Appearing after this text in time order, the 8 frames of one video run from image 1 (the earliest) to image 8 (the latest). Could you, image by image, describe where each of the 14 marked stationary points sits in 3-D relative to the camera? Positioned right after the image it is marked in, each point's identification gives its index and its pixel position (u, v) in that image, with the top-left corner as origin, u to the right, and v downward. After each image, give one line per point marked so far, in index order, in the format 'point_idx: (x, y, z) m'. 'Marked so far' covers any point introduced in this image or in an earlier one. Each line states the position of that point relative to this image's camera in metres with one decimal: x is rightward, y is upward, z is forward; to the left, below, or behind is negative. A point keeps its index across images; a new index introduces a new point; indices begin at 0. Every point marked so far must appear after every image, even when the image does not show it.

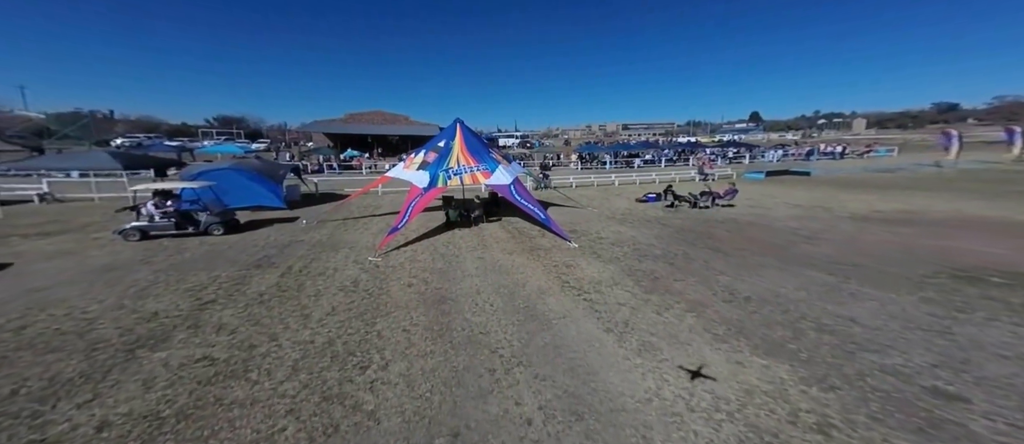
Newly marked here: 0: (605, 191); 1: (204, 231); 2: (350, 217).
0: (+5.4, +1.8, +19.2) m
1: (-8.3, -0.2, +8.9) m
2: (-6.1, +0.2, +12.2) m
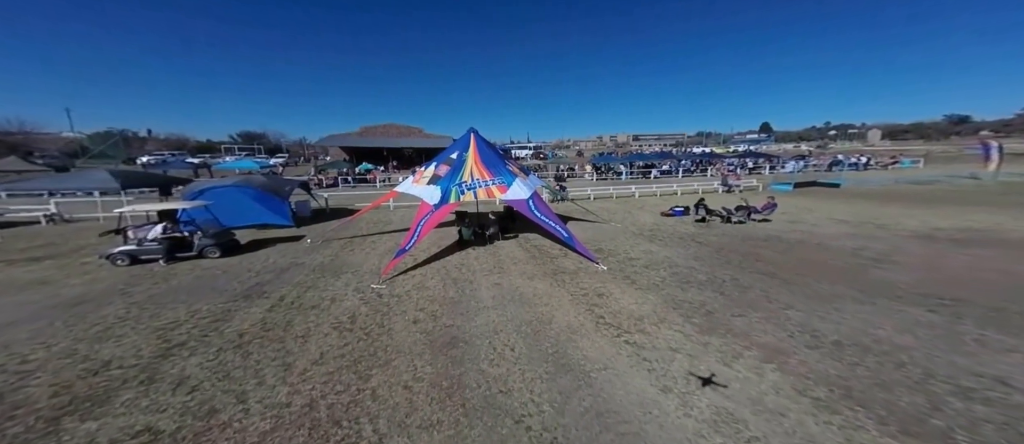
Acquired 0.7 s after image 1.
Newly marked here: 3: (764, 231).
0: (+6.2, +0.9, +18.0) m
1: (-7.8, -0.8, +8.1) m
2: (-5.5, -0.5, +11.3) m
3: (+8.9, -0.4, +11.4) m
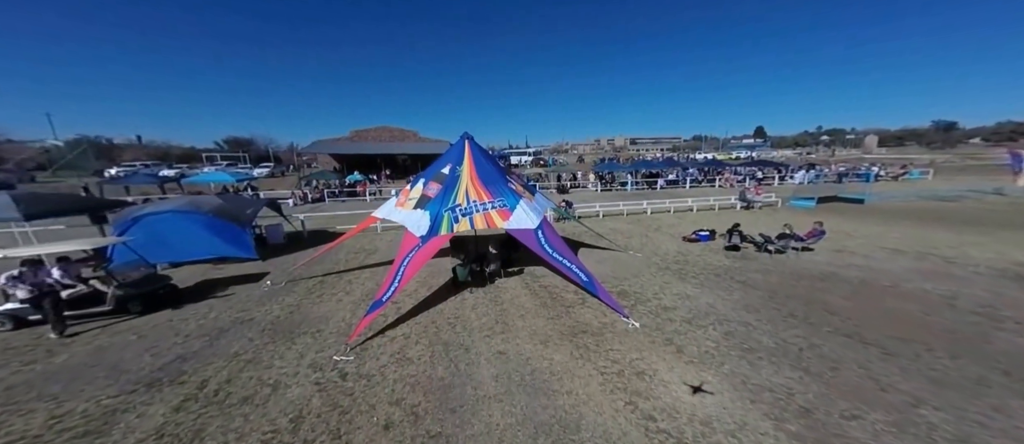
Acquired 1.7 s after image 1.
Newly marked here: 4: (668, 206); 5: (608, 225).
0: (+6.3, -0.2, +16.3) m
1: (-7.7, -1.6, +6.2) m
2: (-5.3, -1.4, +9.4) m
3: (+9.0, -1.3, +9.6) m
4: (+9.2, +1.0, +19.2) m
5: (+4.7, -0.2, +15.8) m
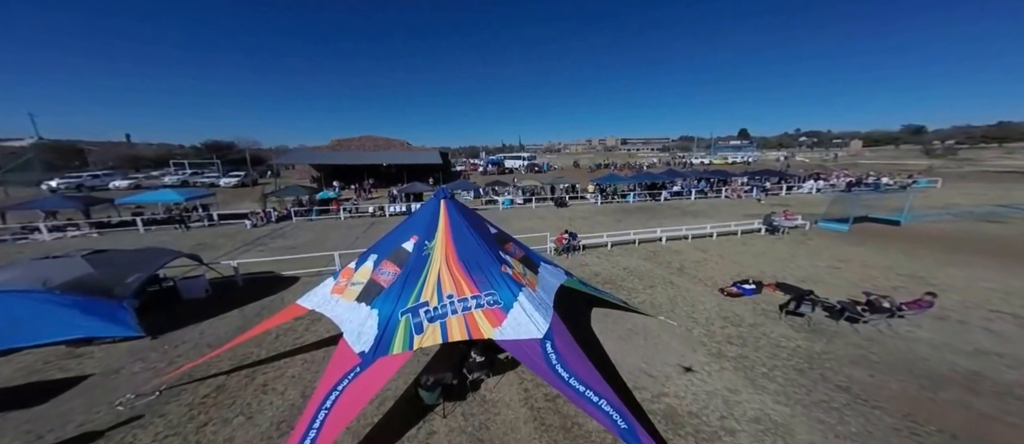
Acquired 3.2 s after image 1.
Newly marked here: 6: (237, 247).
0: (+6.0, -1.6, +13.6) m
1: (-7.8, -3.0, +3.3) m
2: (-5.5, -2.8, +6.5) m
3: (+8.9, -2.7, +7.0) m
4: (+8.9, -0.5, +16.5) m
5: (+4.4, -1.7, +13.1) m
6: (-12.7, -1.1, +15.0) m
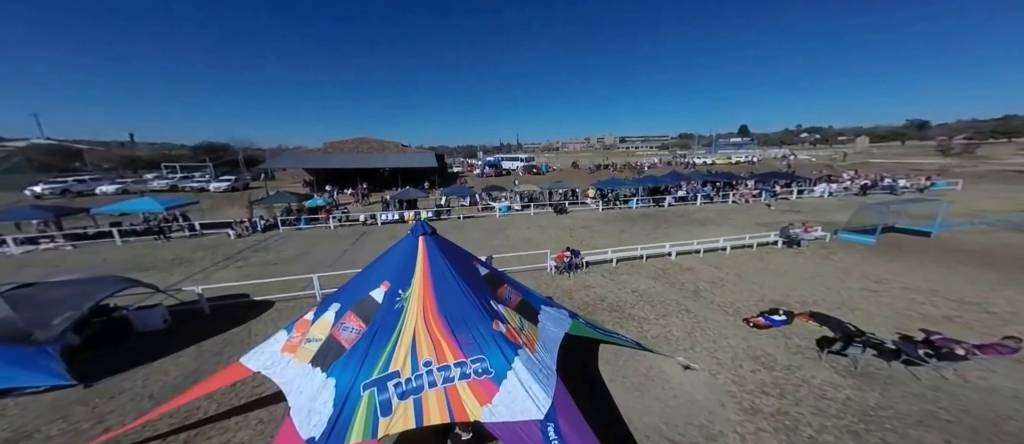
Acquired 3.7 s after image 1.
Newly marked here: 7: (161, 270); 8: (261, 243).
0: (+6.0, -2.3, +12.5) m
1: (-7.9, -3.6, +2.3) m
2: (-5.6, -3.4, +5.5) m
3: (+8.8, -3.4, +5.9) m
4: (+8.8, -1.1, +15.4) m
5: (+4.4, -2.3, +12.0) m
6: (-12.8, -1.6, +14.0) m
7: (-13.8, -1.8, +12.8) m
8: (-13.0, -1.1, +16.7) m
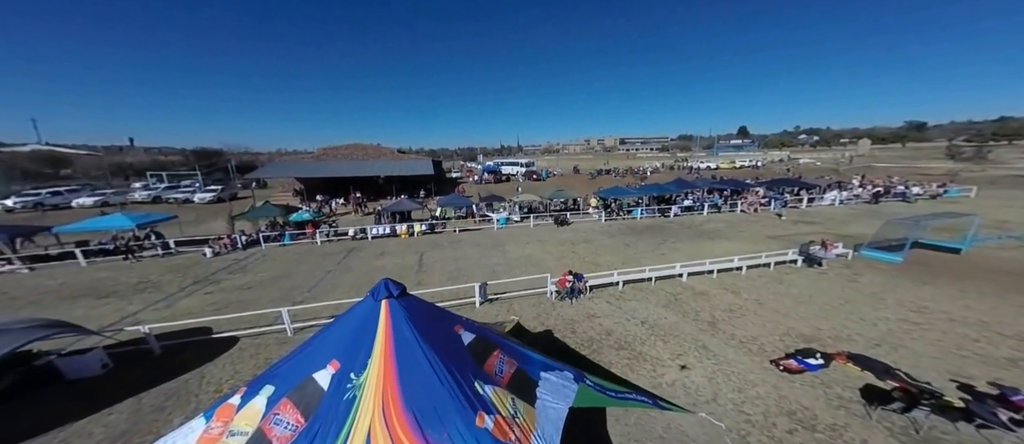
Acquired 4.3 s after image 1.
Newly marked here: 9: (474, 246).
0: (+5.8, -3.0, +11.3) m
1: (-8.0, -4.3, +1.1) m
2: (-5.7, -4.2, +4.3) m
3: (+8.6, -4.1, +4.6) m
4: (+8.7, -1.9, +14.2) m
5: (+4.3, -3.0, +10.8) m
6: (-12.9, -2.5, +12.8) m
7: (-14.0, -2.6, +11.6) m
8: (-13.1, -1.9, +15.5) m
9: (-2.3, -1.4, +19.2) m
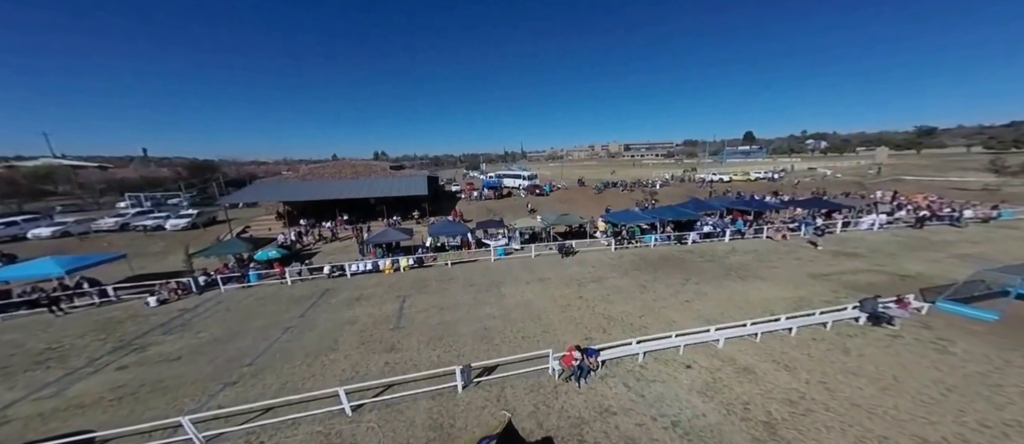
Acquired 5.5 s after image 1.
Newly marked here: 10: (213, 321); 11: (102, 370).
0: (+5.6, -4.7, +8.5) m
1: (-8.5, -5.8, -1.5) m
2: (-6.1, -5.8, +1.7) m
3: (+8.2, -5.6, +1.8) m
4: (+8.5, -3.7, +11.4) m
5: (+4.0, -4.7, +8.1) m
6: (-13.1, -4.2, +10.4) m
7: (-14.2, -4.3, +9.2) m
8: (-13.3, -3.8, +13.2) m
9: (-2.4, -3.3, +16.7) m
10: (-11.8, -3.9, +12.7) m
11: (-12.0, -4.4, +9.6) m
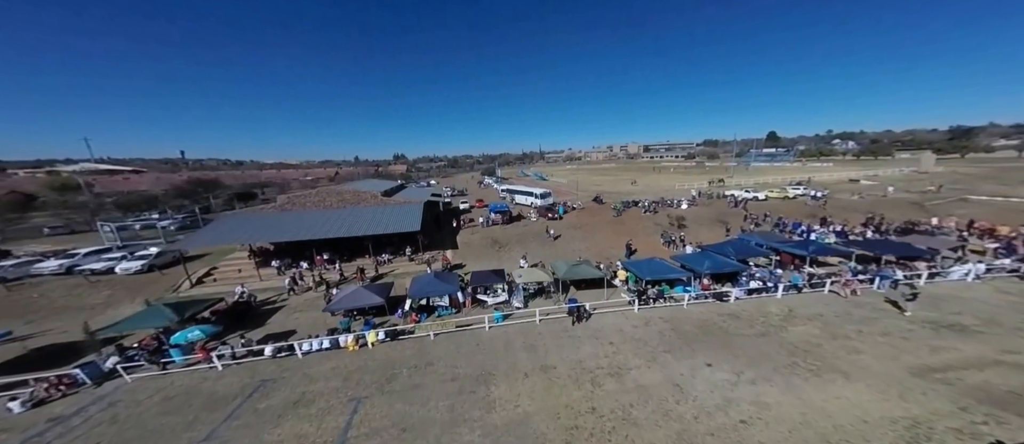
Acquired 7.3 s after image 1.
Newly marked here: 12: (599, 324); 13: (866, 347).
0: (+4.8, -7.7, +4.2) m
1: (-9.7, -8.6, -5.1) m
2: (-7.2, -8.6, -2.0) m
3: (+7.1, -8.6, -2.6) m
4: (+7.9, -6.7, +7.0) m
5: (+3.2, -7.7, +3.9) m
6: (-13.8, -7.0, +7.0) m
7: (-14.9, -7.1, +5.9) m
8: (-13.8, -6.5, +9.8) m
9: (-2.7, -6.3, +12.8) m
10: (-12.3, -6.7, +9.2) m
11: (-12.7, -7.2, +6.2) m
12: (+4.7, -5.3, +16.8) m
13: (+16.9, -5.5, +15.2) m
